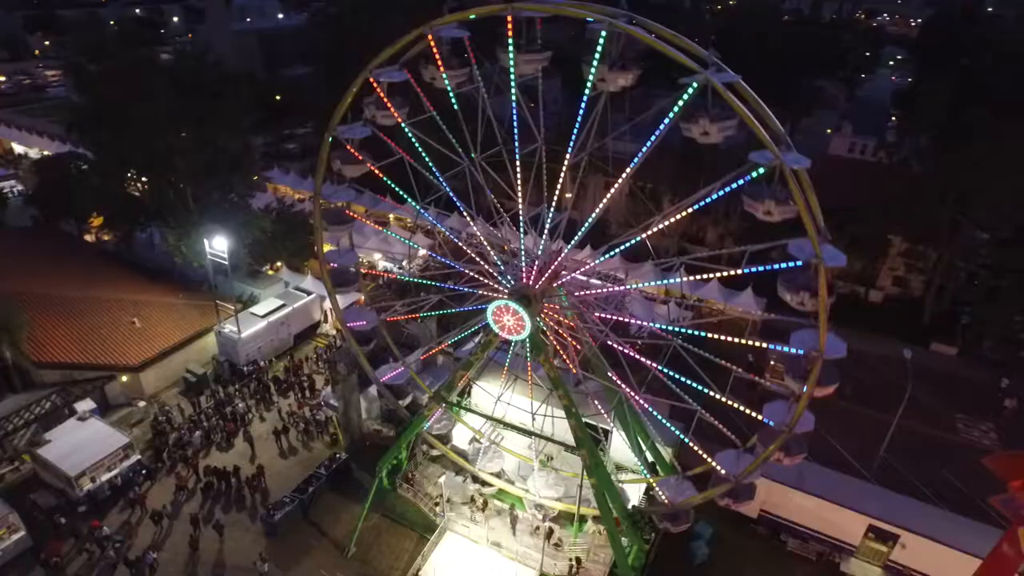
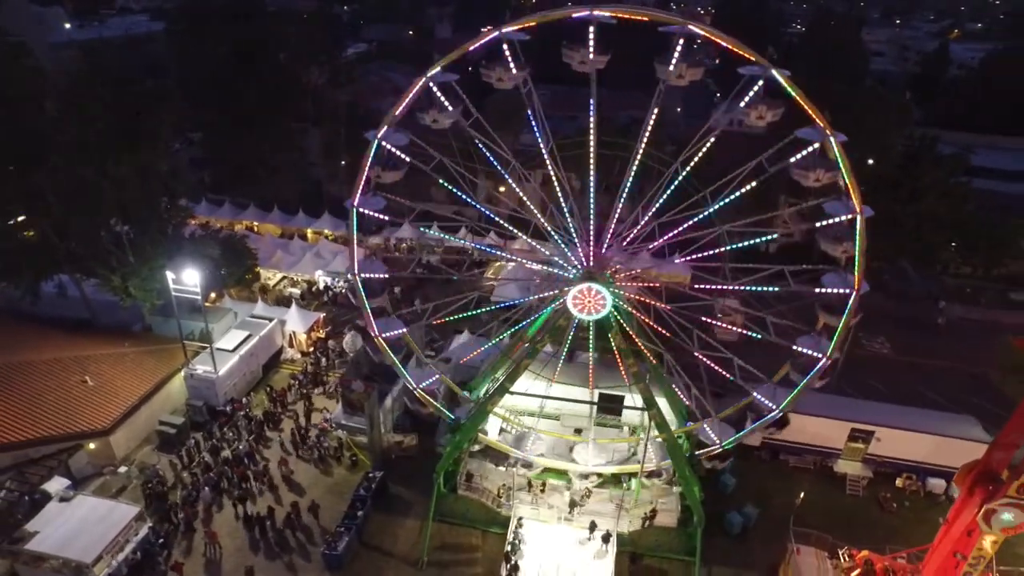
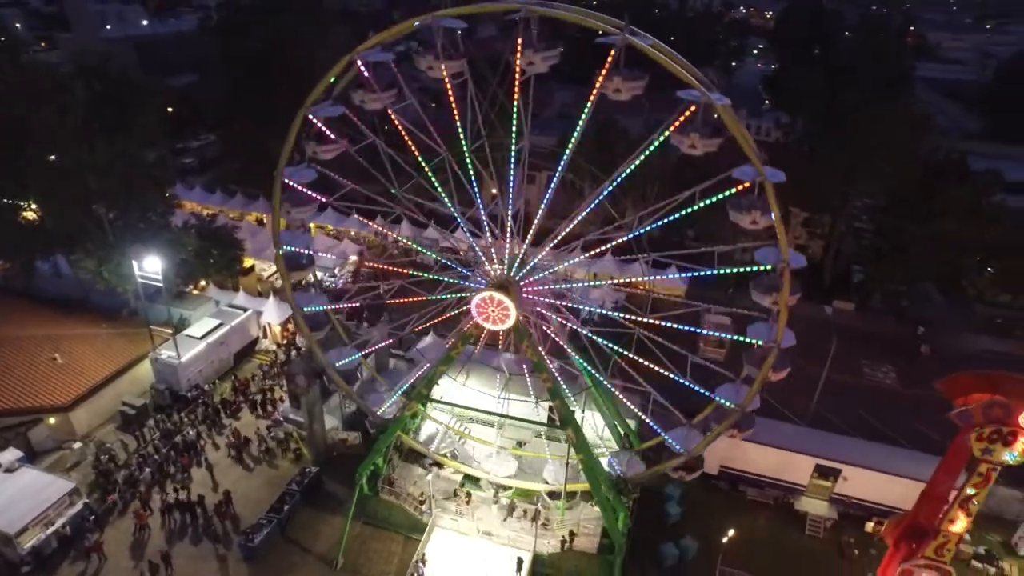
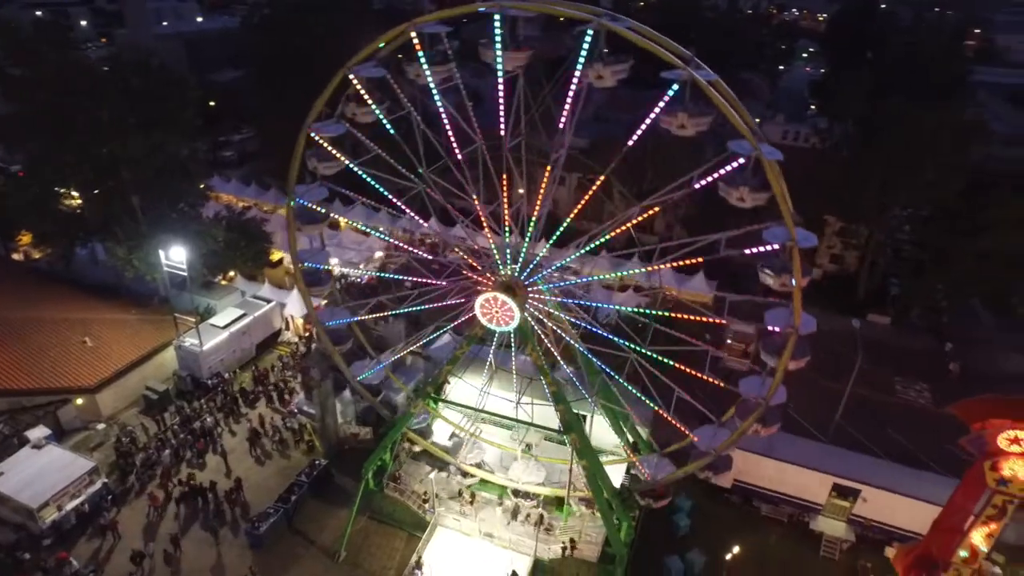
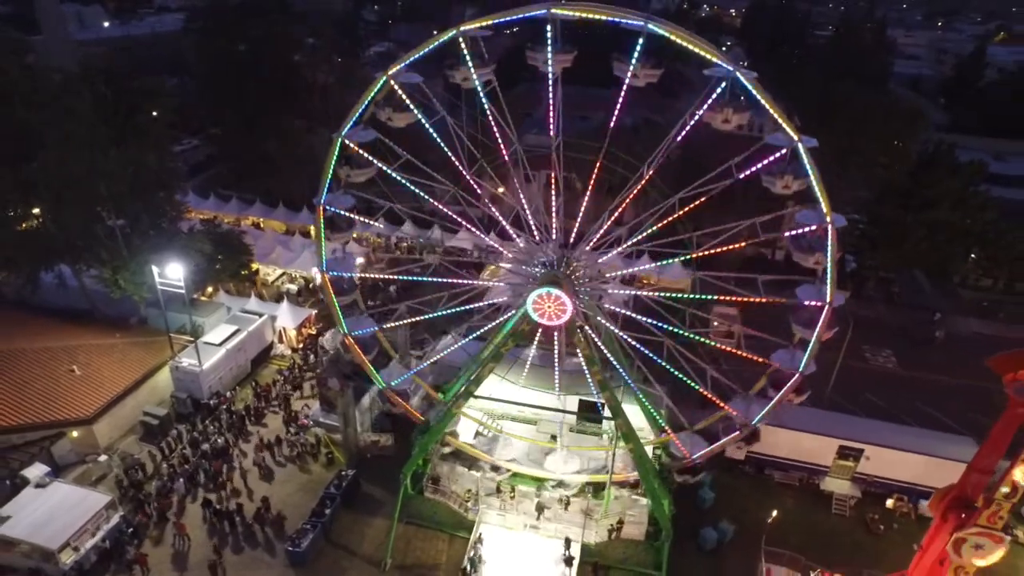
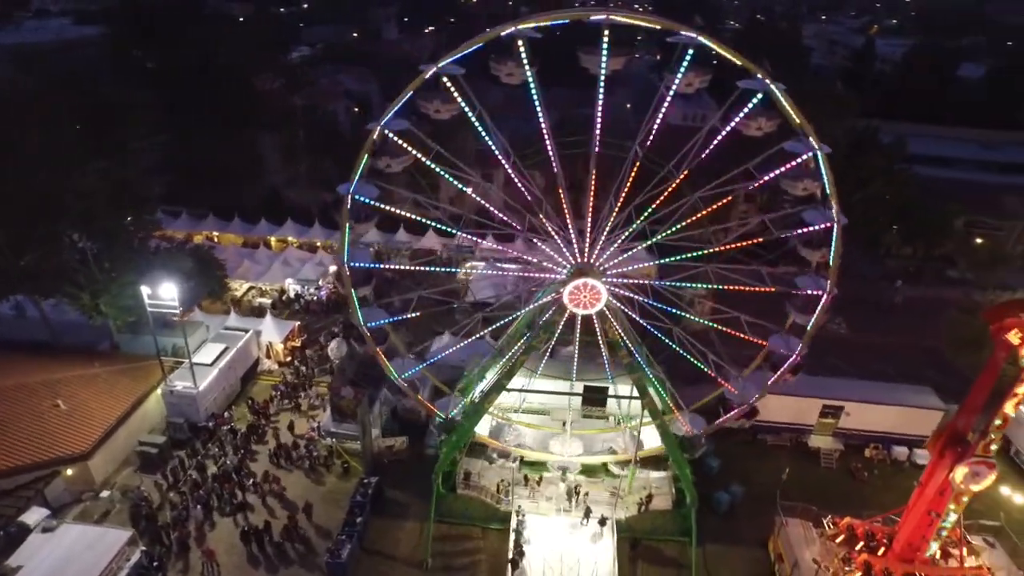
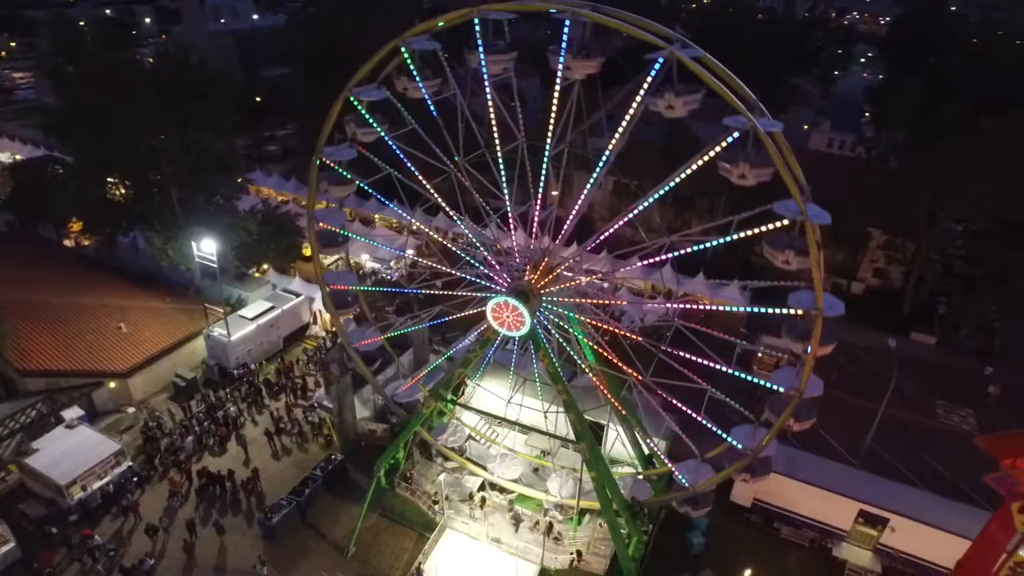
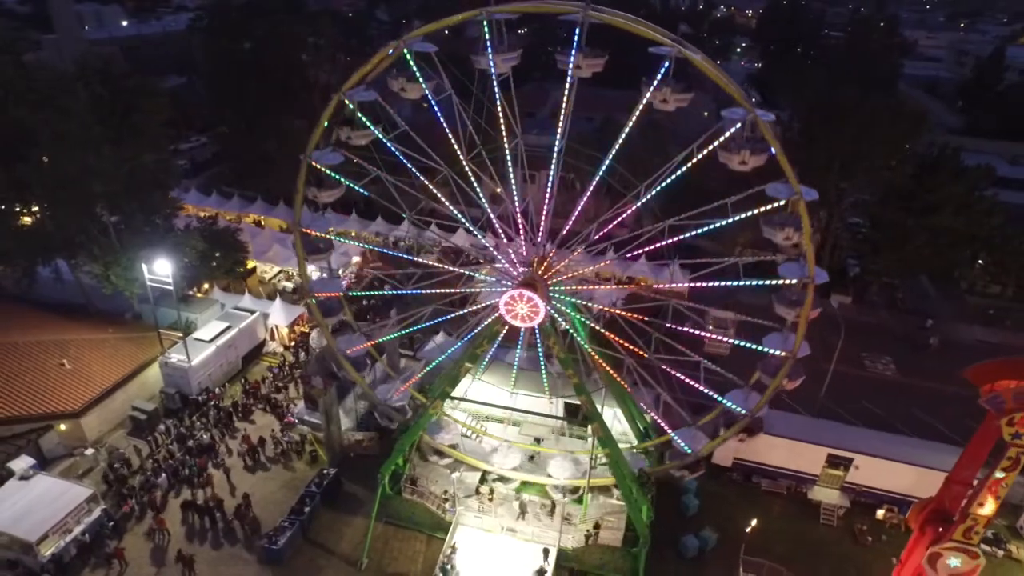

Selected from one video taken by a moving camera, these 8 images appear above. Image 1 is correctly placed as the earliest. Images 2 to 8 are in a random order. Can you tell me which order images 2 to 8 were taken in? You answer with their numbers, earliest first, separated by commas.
7, 4, 3, 8, 5, 2, 6
